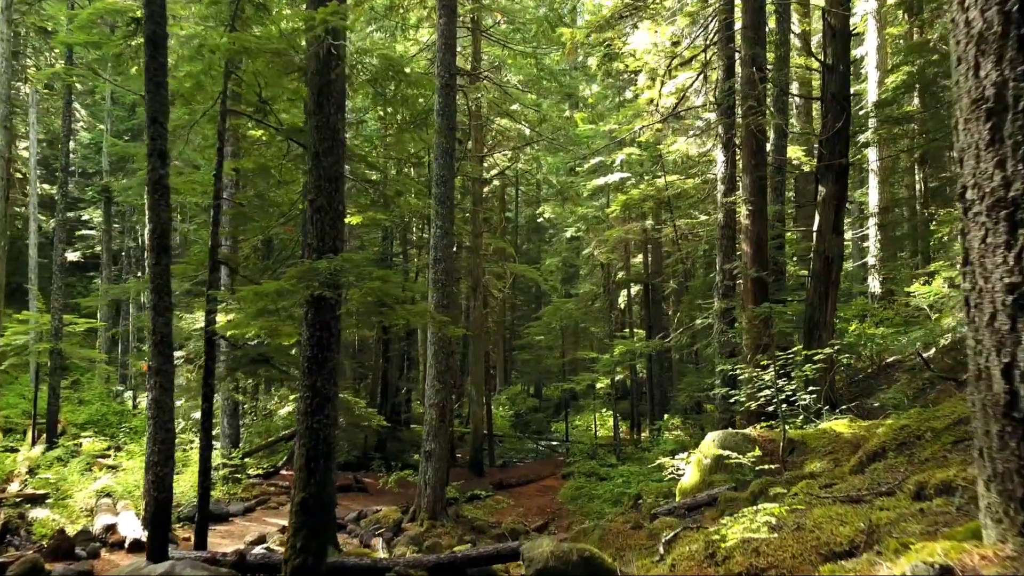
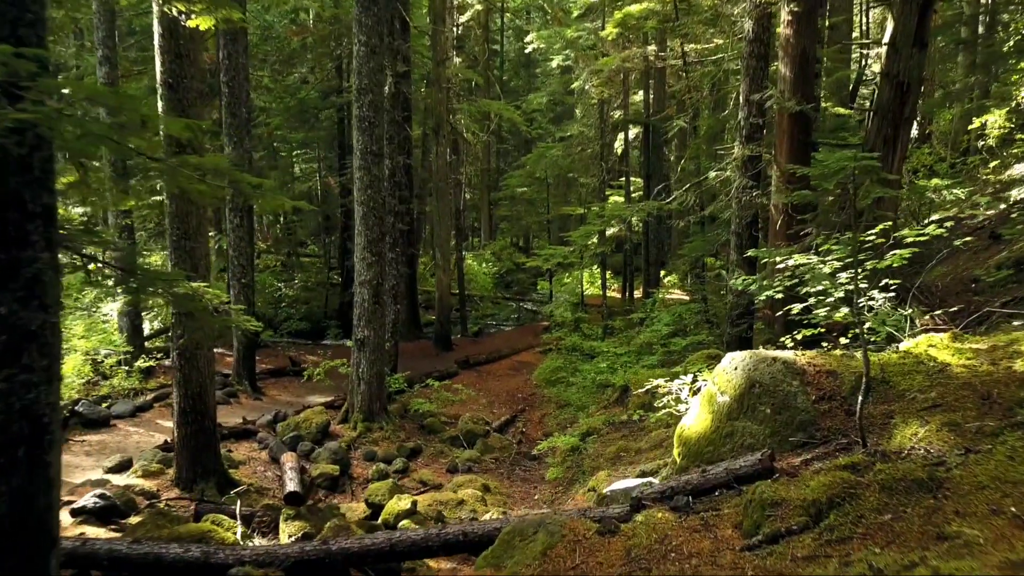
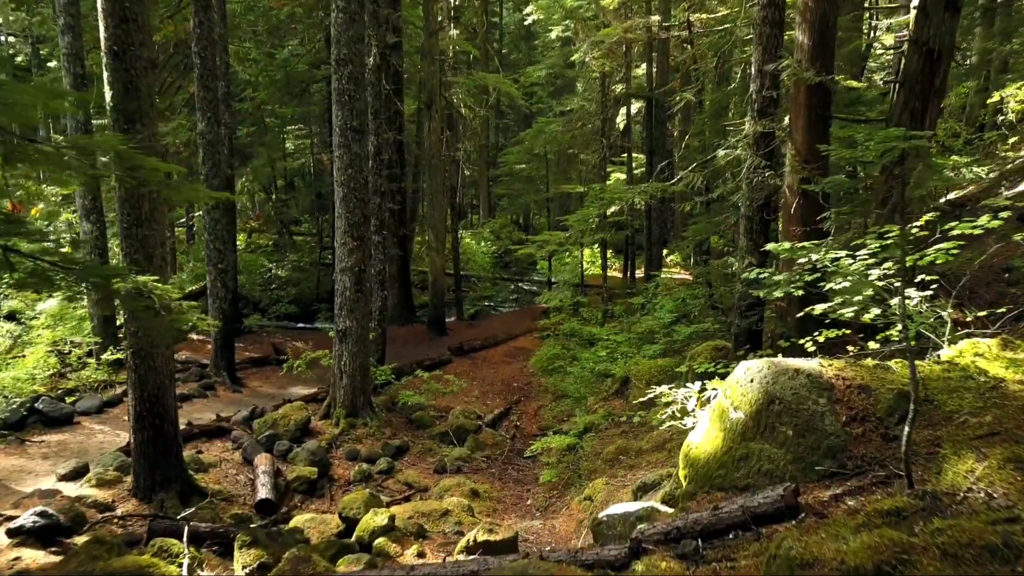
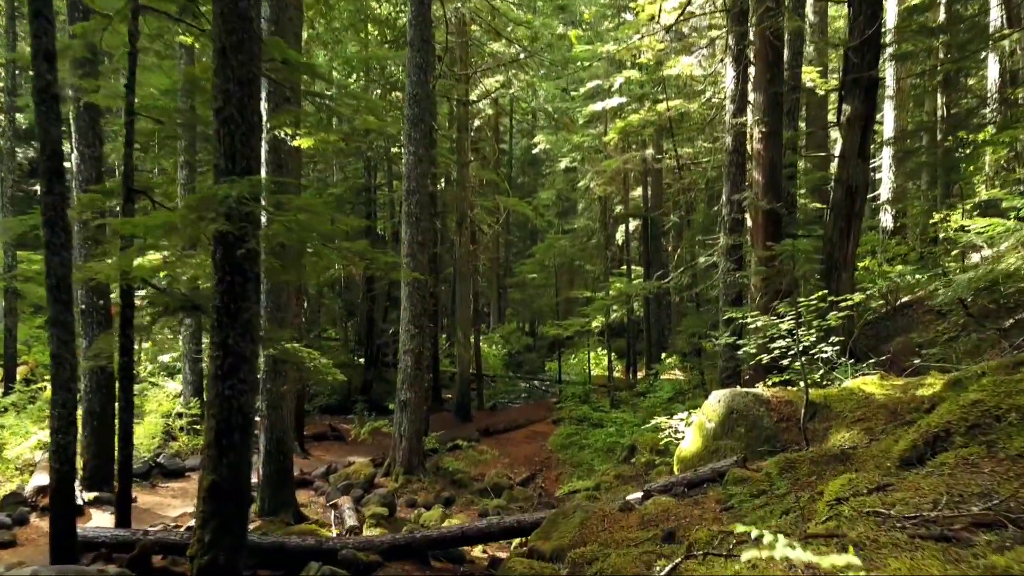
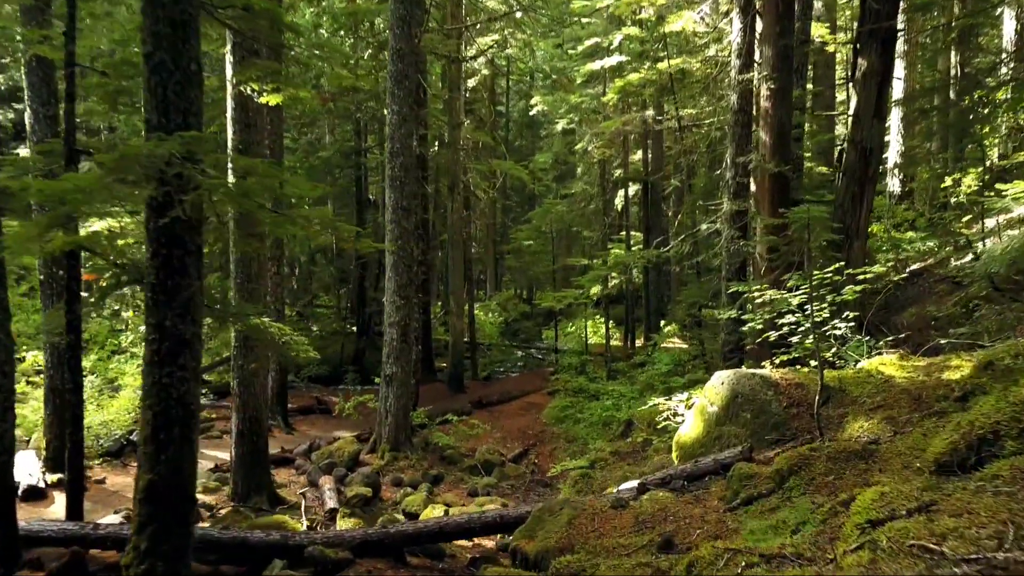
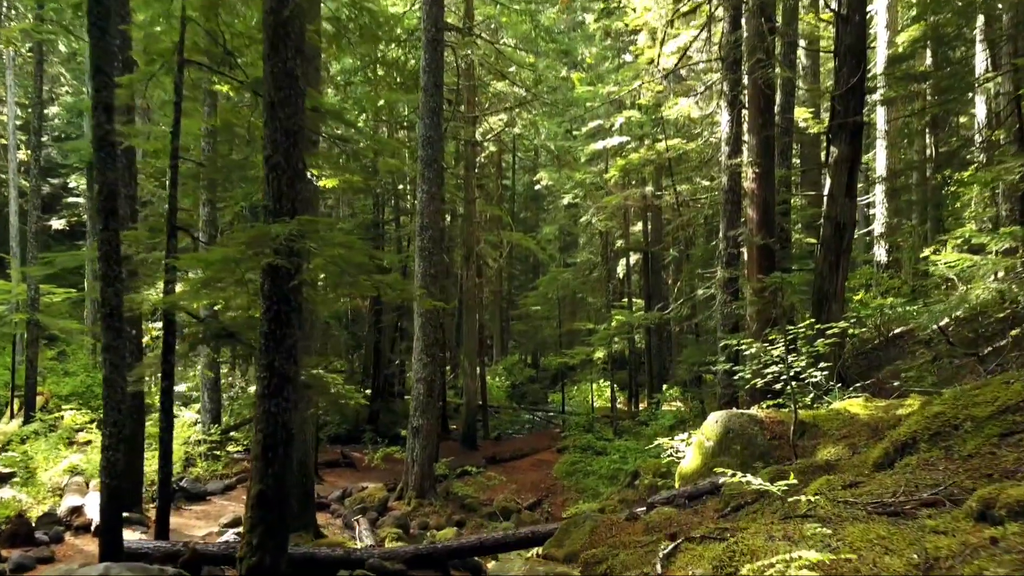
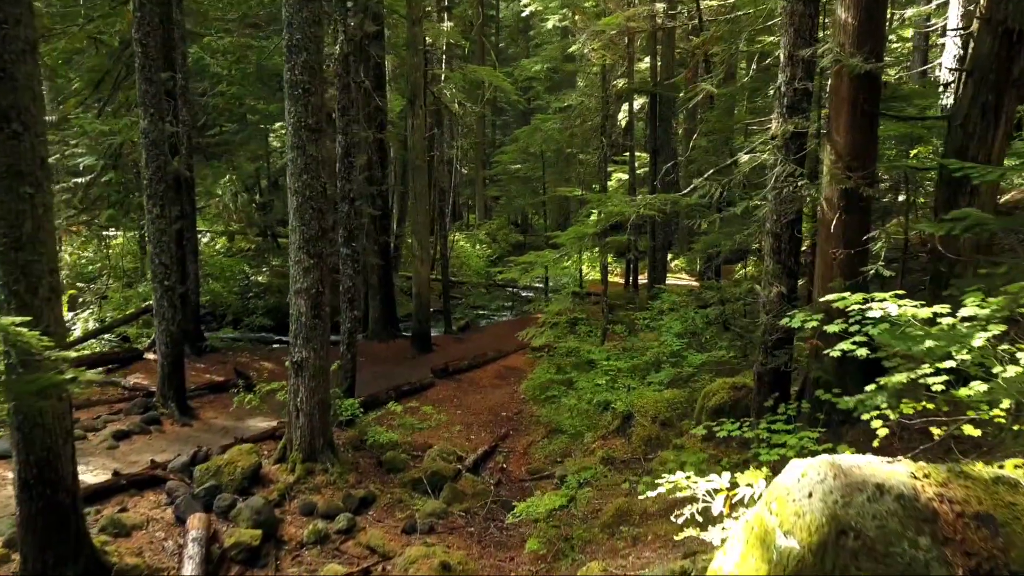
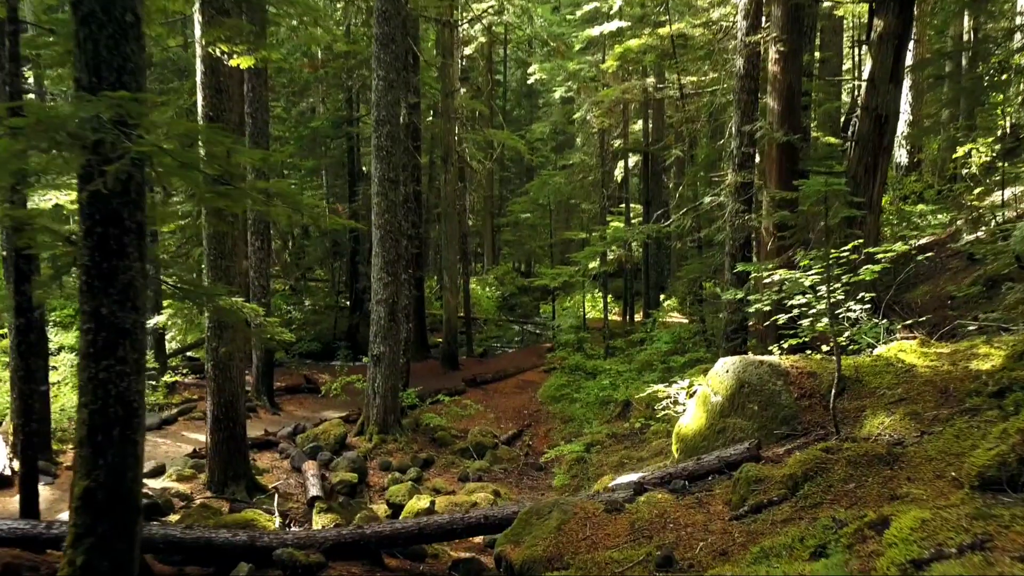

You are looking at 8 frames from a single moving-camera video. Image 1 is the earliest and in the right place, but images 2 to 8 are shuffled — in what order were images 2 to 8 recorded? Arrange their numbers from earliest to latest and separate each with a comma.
6, 4, 5, 8, 2, 3, 7
